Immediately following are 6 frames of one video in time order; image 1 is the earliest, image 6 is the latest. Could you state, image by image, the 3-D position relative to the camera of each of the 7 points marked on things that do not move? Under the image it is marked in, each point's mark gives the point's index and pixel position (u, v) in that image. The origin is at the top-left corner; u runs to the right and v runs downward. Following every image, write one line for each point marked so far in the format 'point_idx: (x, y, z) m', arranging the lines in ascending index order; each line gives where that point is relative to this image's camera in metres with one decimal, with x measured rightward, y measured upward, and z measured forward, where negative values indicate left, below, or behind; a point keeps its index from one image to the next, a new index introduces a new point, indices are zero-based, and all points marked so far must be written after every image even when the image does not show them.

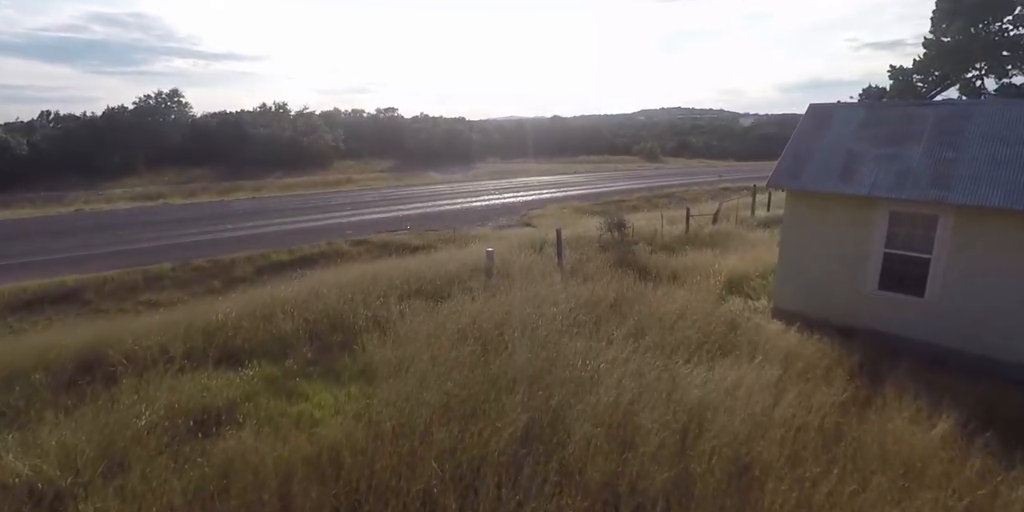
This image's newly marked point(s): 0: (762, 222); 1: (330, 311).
0: (+5.9, +0.8, +14.3) m
1: (-2.1, -0.6, +6.9) m
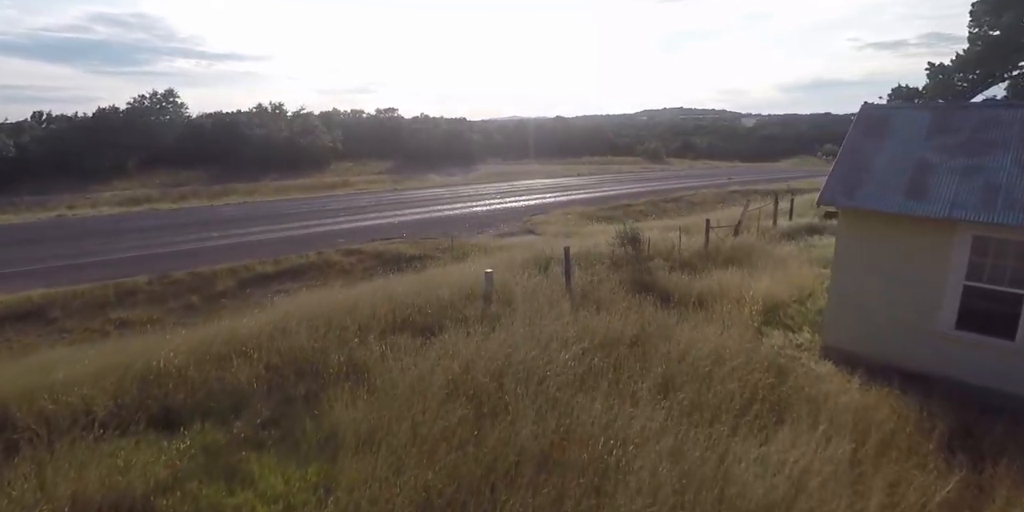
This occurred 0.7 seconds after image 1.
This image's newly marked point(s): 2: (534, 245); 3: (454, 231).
0: (+6.0, +0.5, +13.2) m
1: (-2.0, -0.9, +5.8) m
2: (+0.5, +0.2, +15.2) m
3: (-1.9, +0.8, +19.9) m
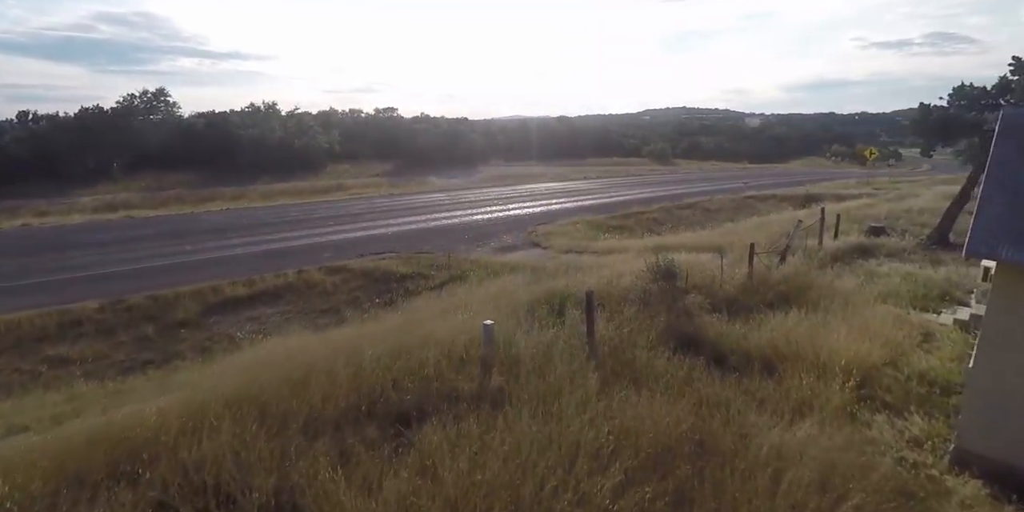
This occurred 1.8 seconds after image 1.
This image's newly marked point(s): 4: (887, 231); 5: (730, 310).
0: (+6.0, 0.0, +11.3) m
1: (-2.0, -1.4, +4.0) m
2: (+0.6, -0.3, +13.3) m
3: (-1.8, +0.4, +18.1) m
4: (+8.7, +0.6, +14.2) m
5: (+2.9, -0.7, +8.0) m
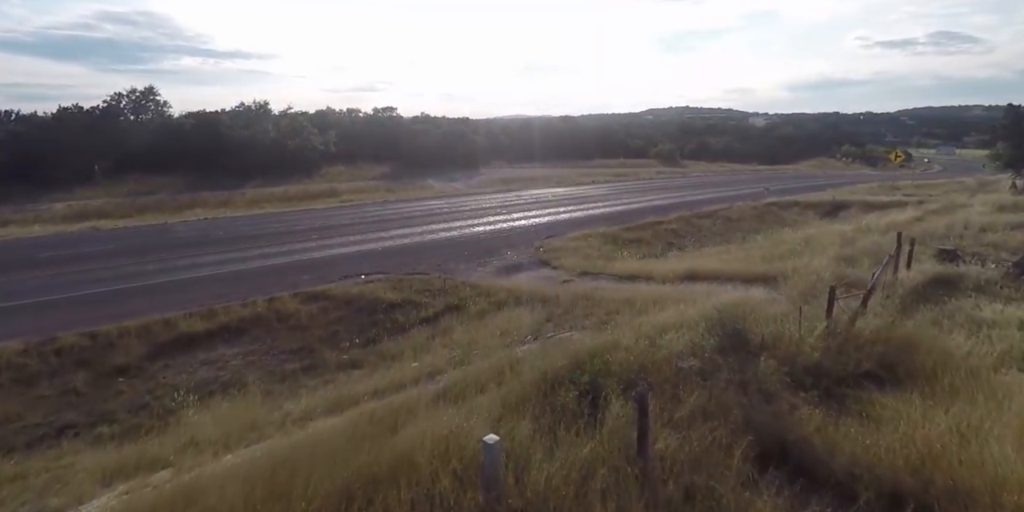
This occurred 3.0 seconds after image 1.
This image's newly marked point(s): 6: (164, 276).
0: (+6.2, -0.6, +9.2) m
1: (-1.9, -2.0, +1.9) m
2: (+0.8, -0.8, +11.2) m
3: (-1.6, -0.2, +16.0) m
4: (+8.9, 0.0, +12.1) m
5: (+3.0, -1.2, +5.9) m
6: (-8.5, -0.5, +14.9) m
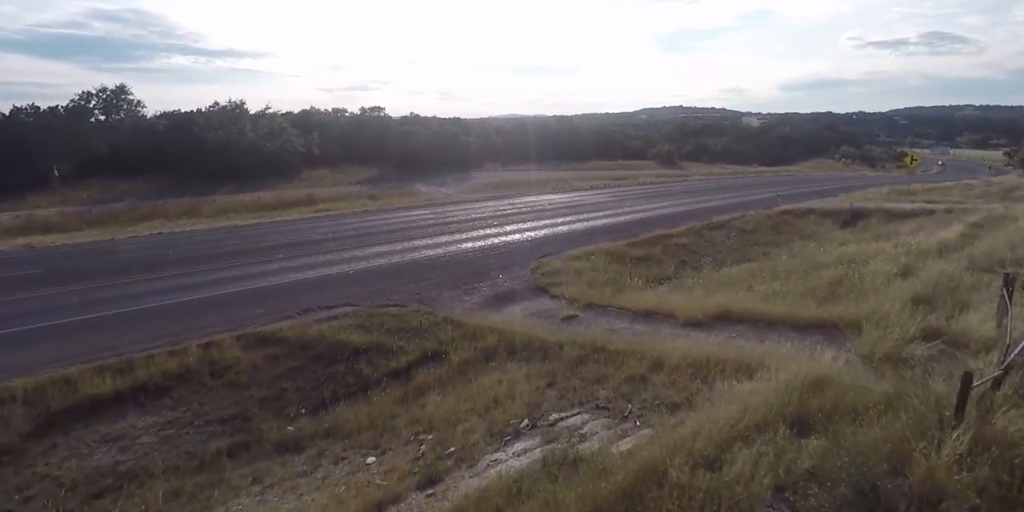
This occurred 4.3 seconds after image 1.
0: (+6.1, -1.2, +6.9) m
1: (-1.9, -2.6, -0.5) m
2: (+0.6, -1.4, +8.9) m
3: (-1.8, -0.8, +13.6) m
4: (+8.7, -0.6, +9.8) m
5: (+2.9, -1.8, +3.6) m
6: (-8.7, -1.1, +12.5) m
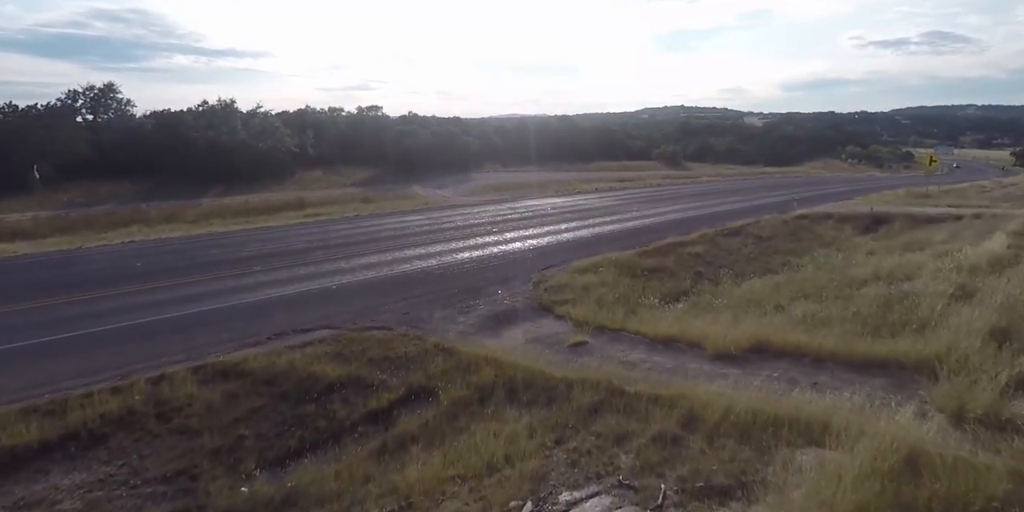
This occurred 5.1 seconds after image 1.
0: (+6.0, -1.5, +5.5) m
1: (-1.9, -2.9, -1.9) m
2: (+0.6, -1.7, +7.5) m
3: (-1.8, -1.1, +12.2) m
4: (+8.7, -0.9, +8.4) m
5: (+2.9, -2.1, +2.2) m
6: (-8.7, -1.4, +11.1) m
